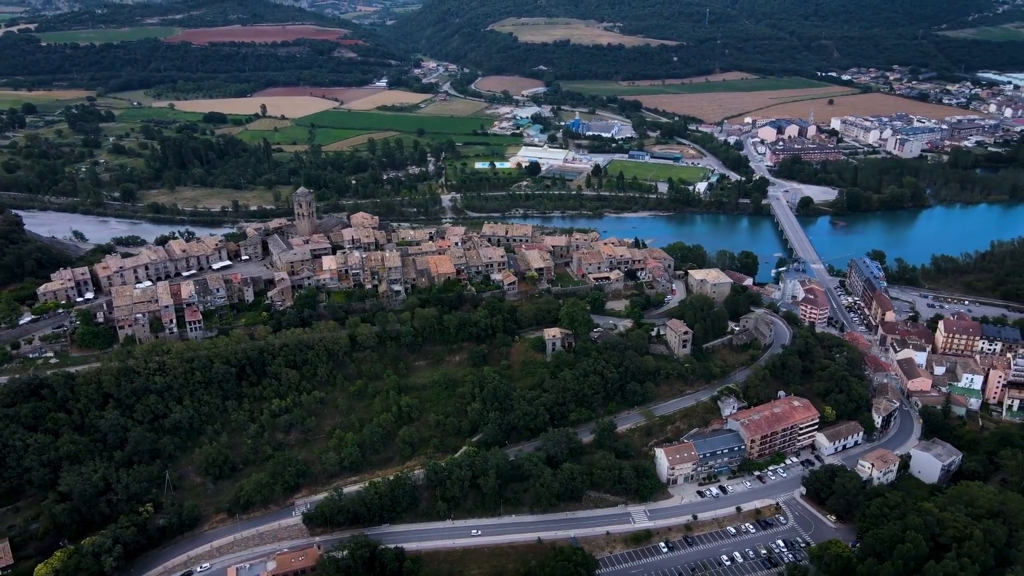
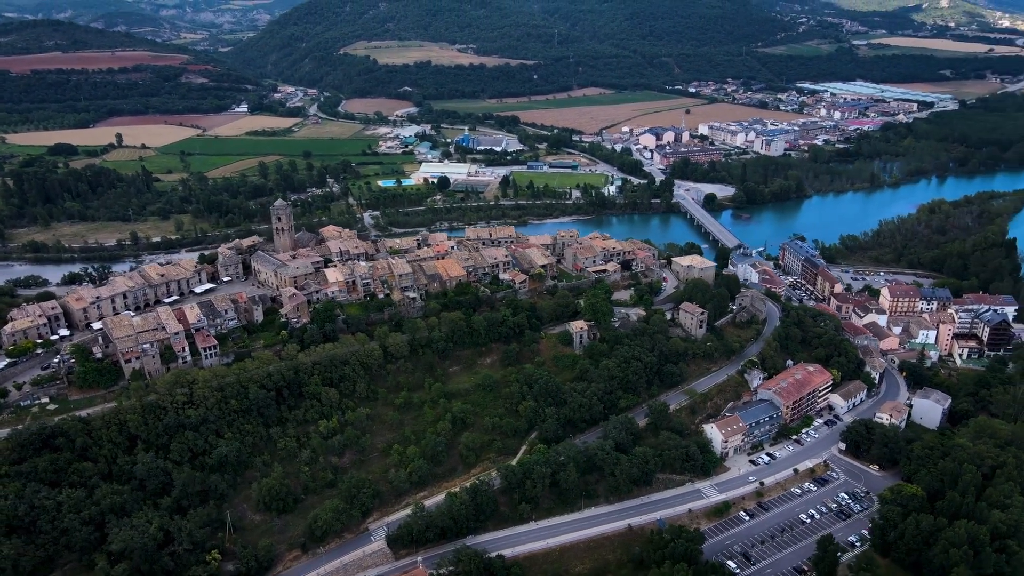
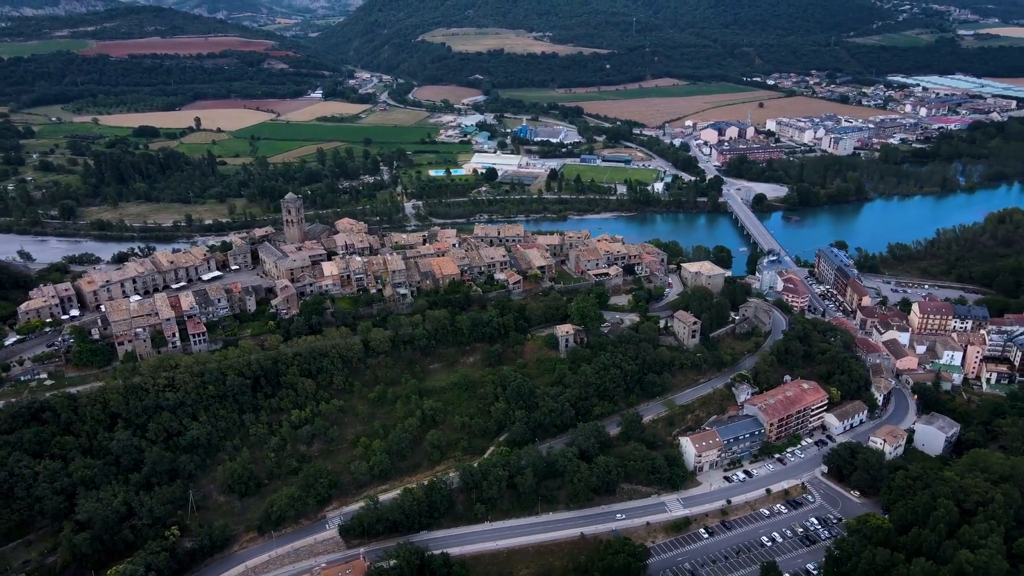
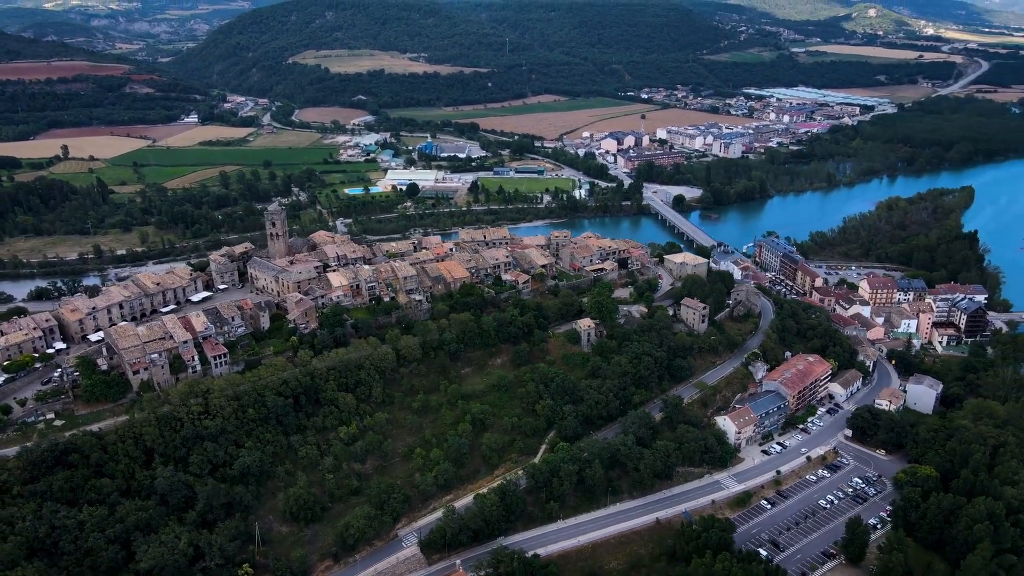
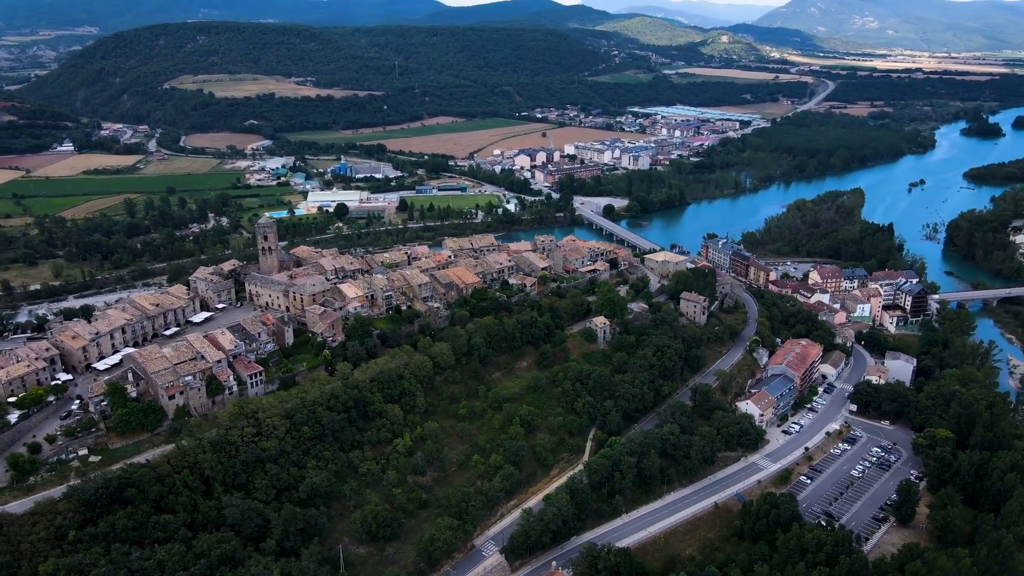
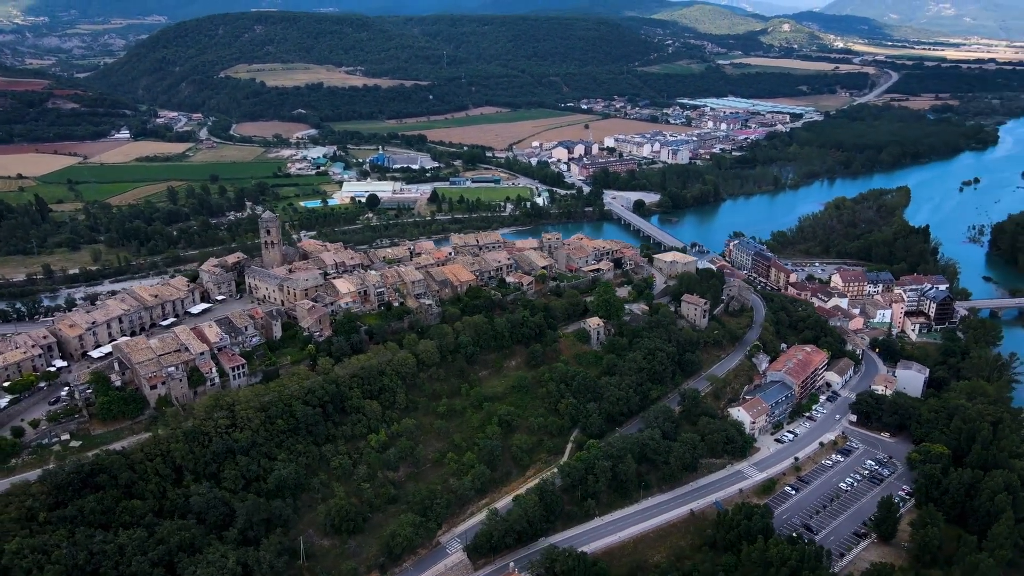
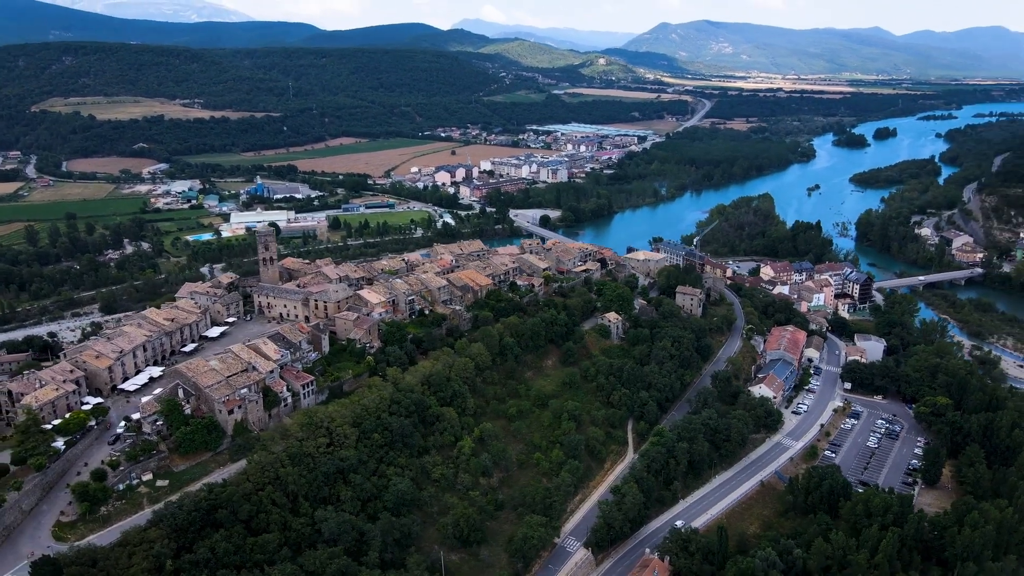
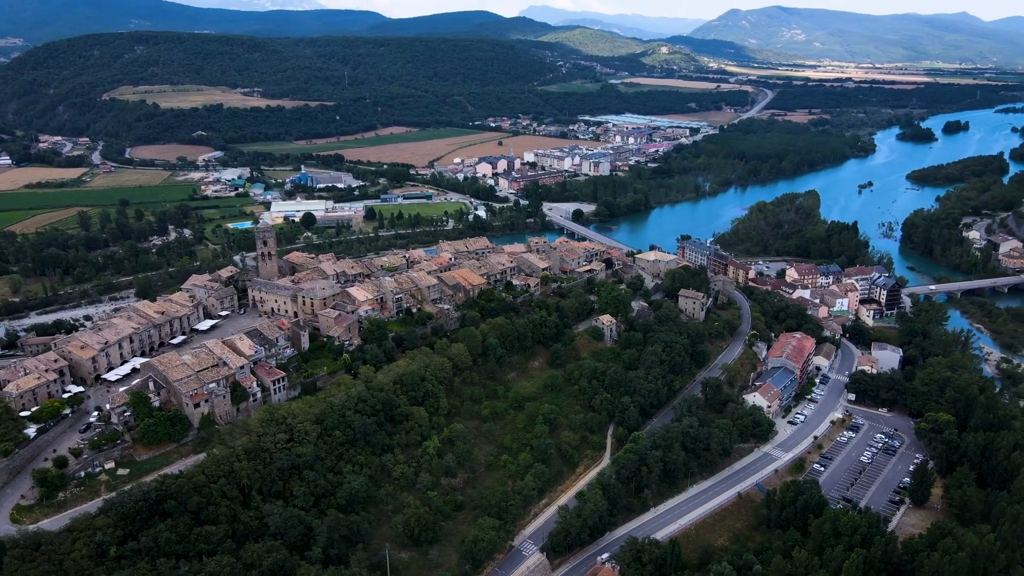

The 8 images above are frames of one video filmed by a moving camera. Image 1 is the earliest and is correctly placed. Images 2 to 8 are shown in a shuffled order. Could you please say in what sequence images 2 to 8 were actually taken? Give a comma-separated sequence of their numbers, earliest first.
3, 2, 4, 6, 5, 8, 7
